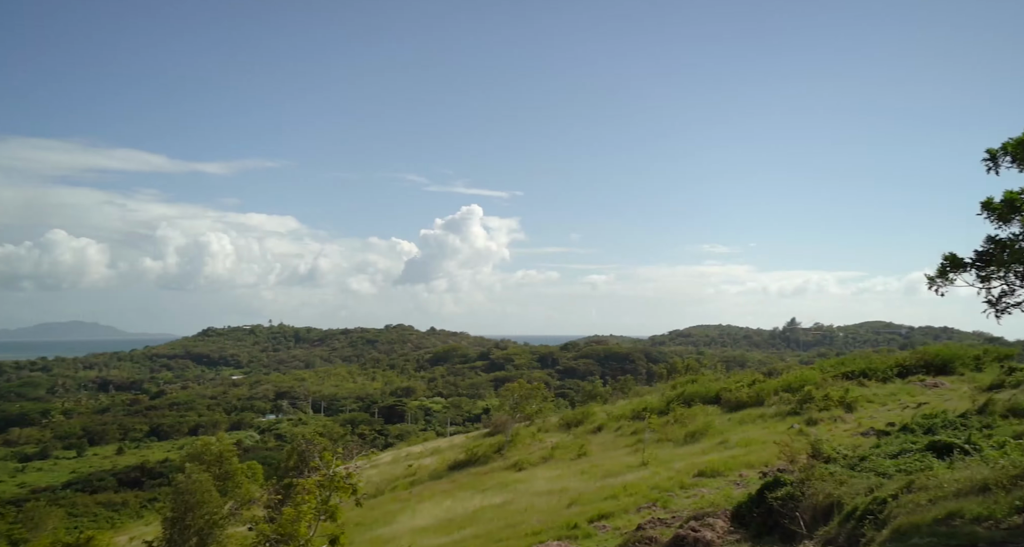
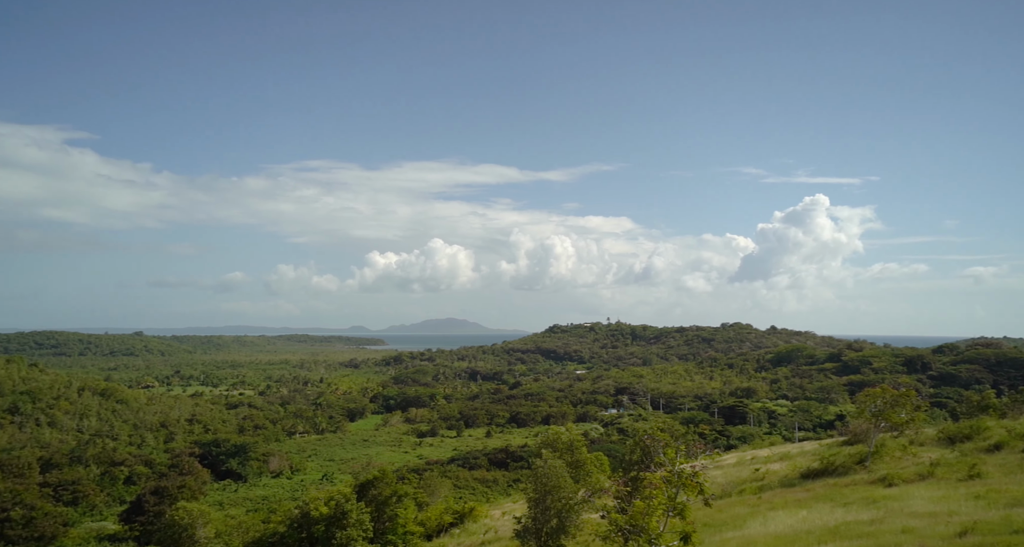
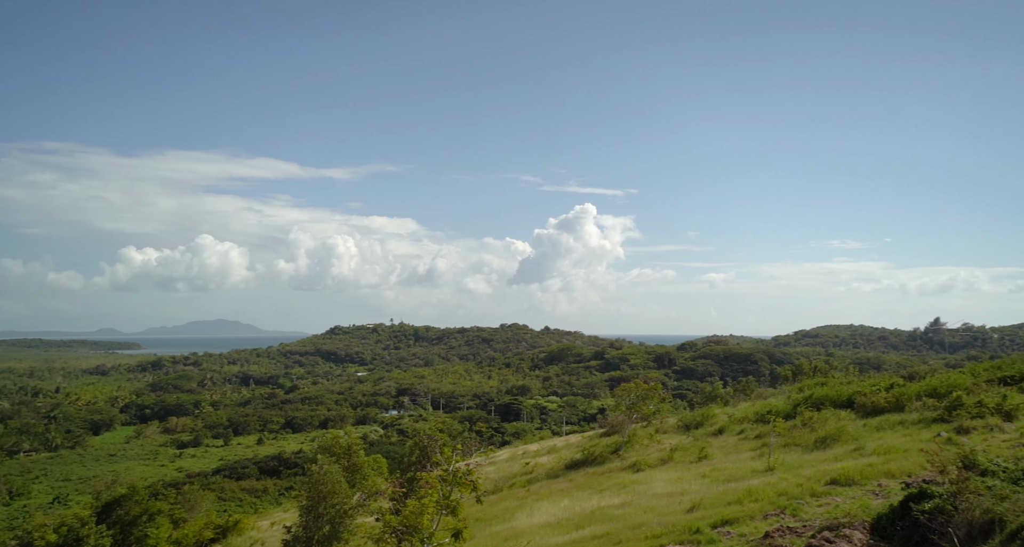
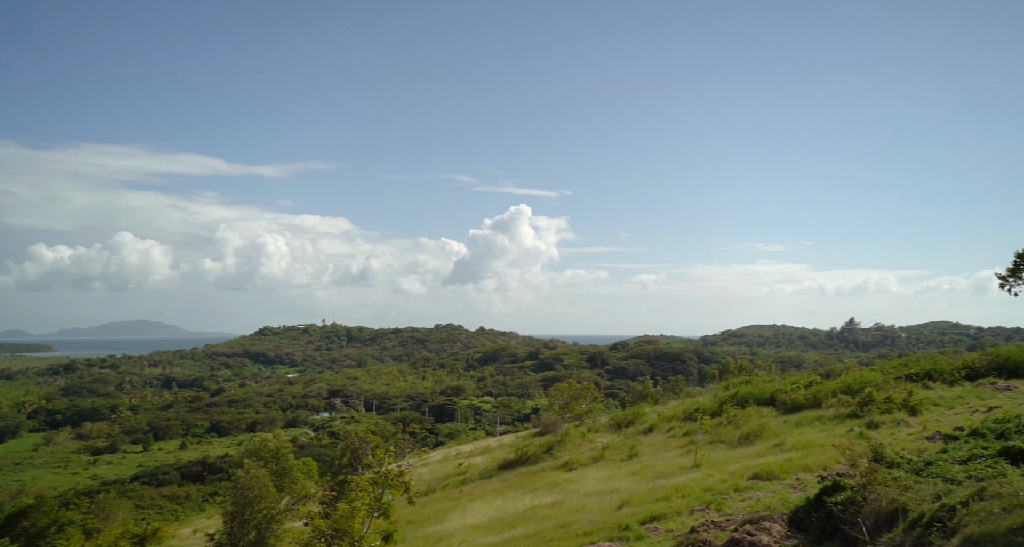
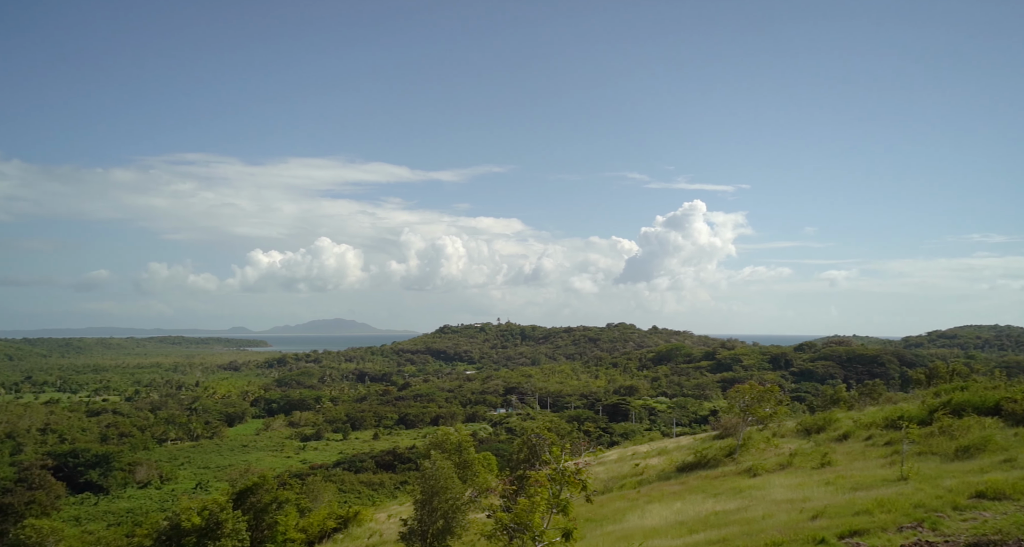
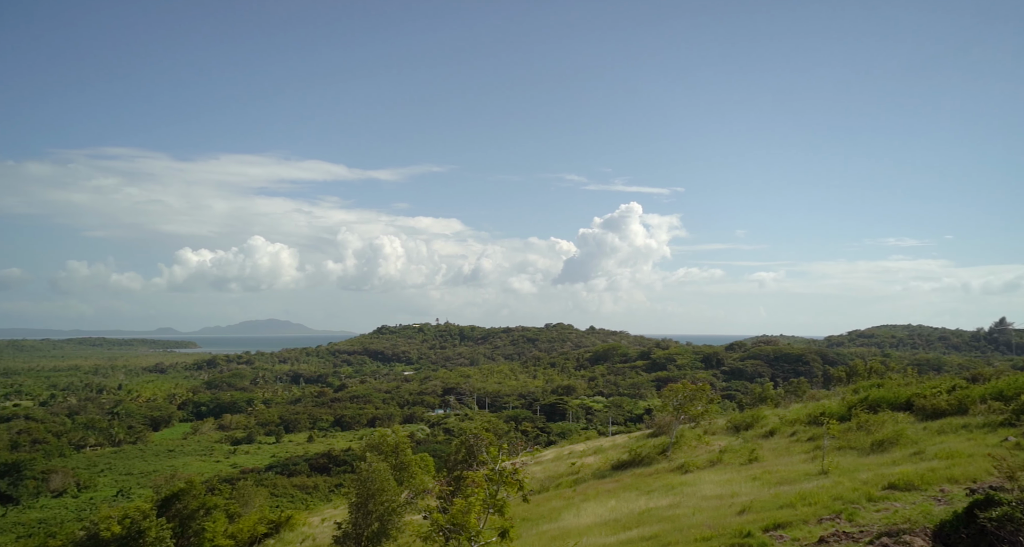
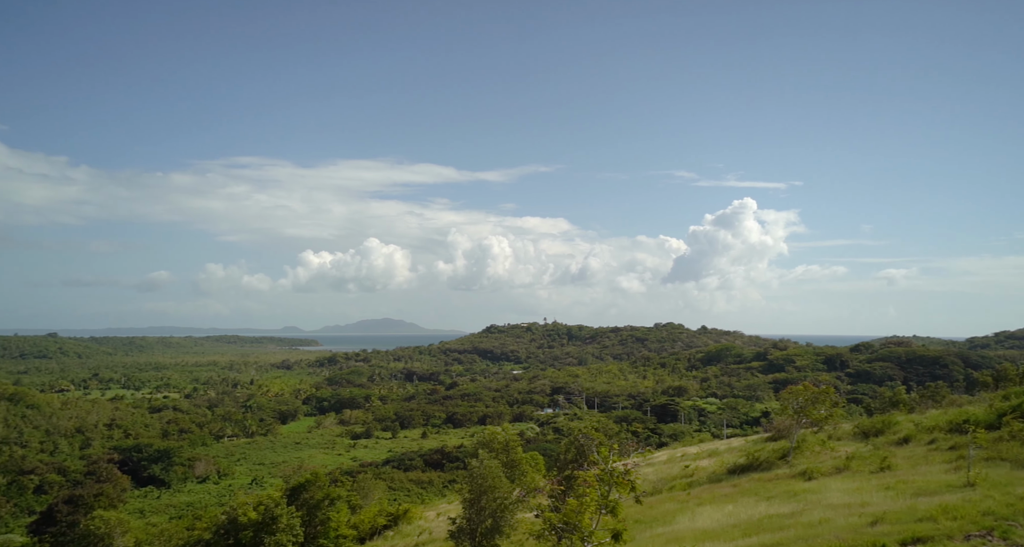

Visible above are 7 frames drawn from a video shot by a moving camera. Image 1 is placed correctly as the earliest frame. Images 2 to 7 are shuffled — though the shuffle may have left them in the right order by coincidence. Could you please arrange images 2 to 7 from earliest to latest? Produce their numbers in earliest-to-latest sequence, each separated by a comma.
4, 3, 6, 5, 7, 2
